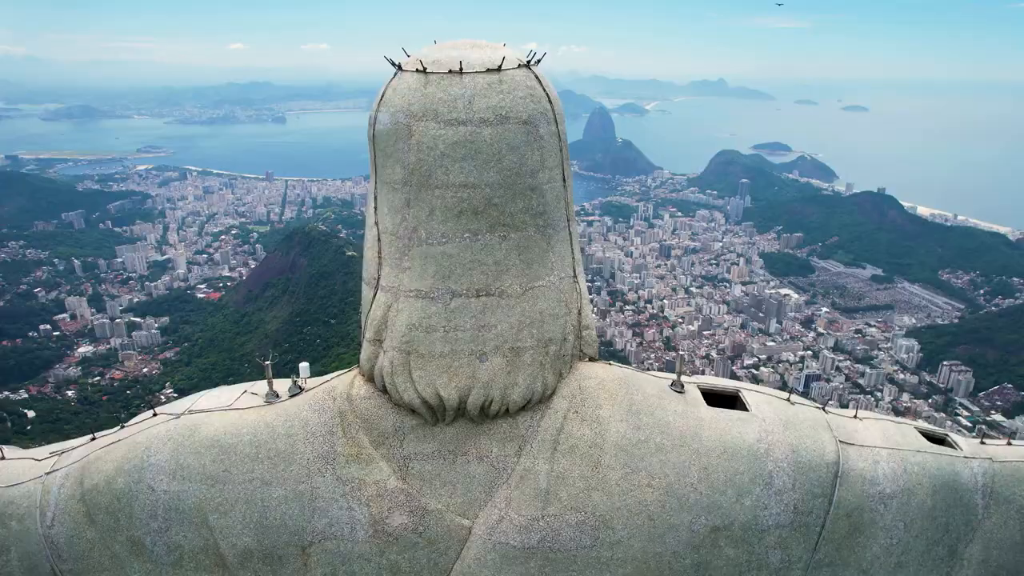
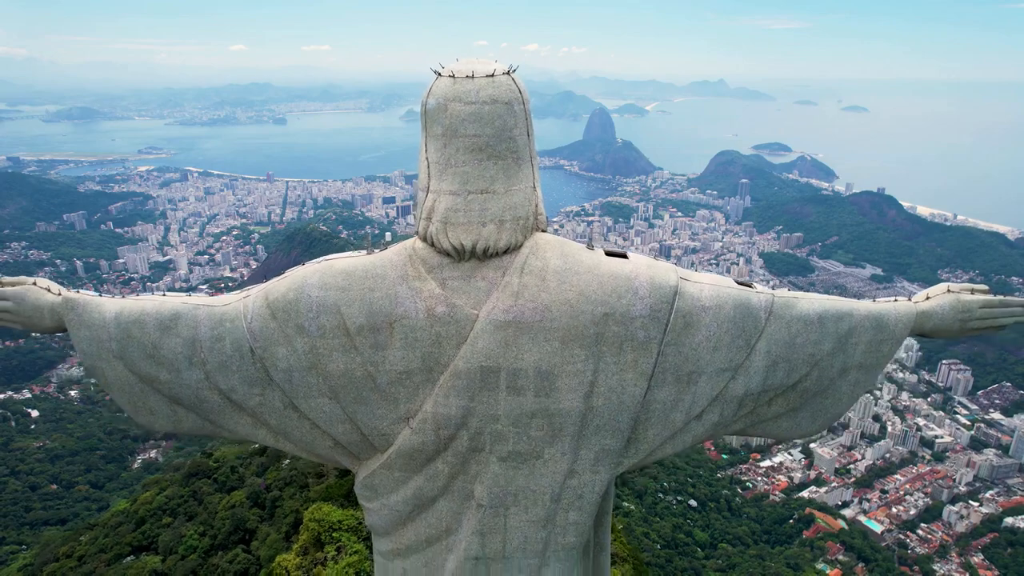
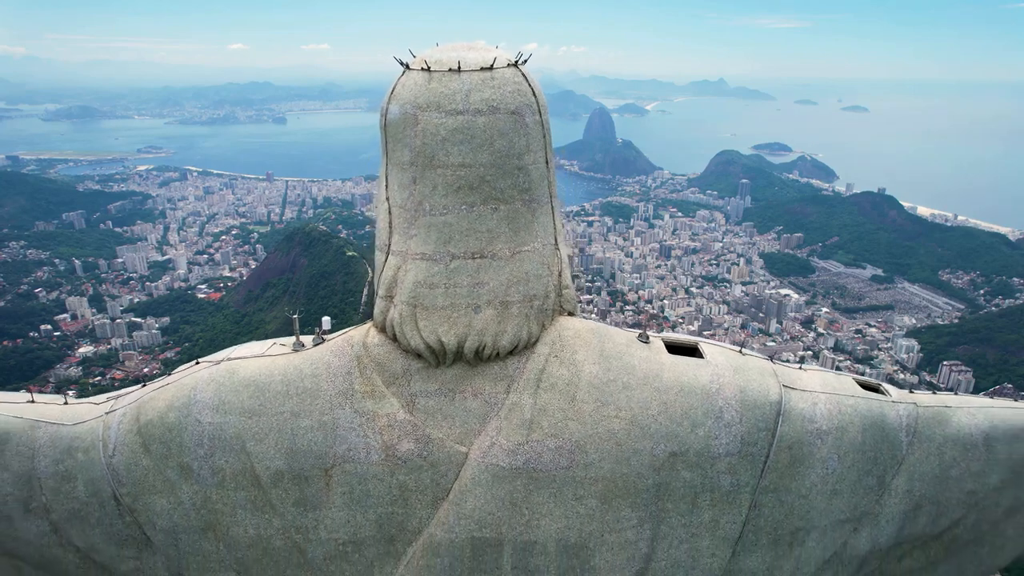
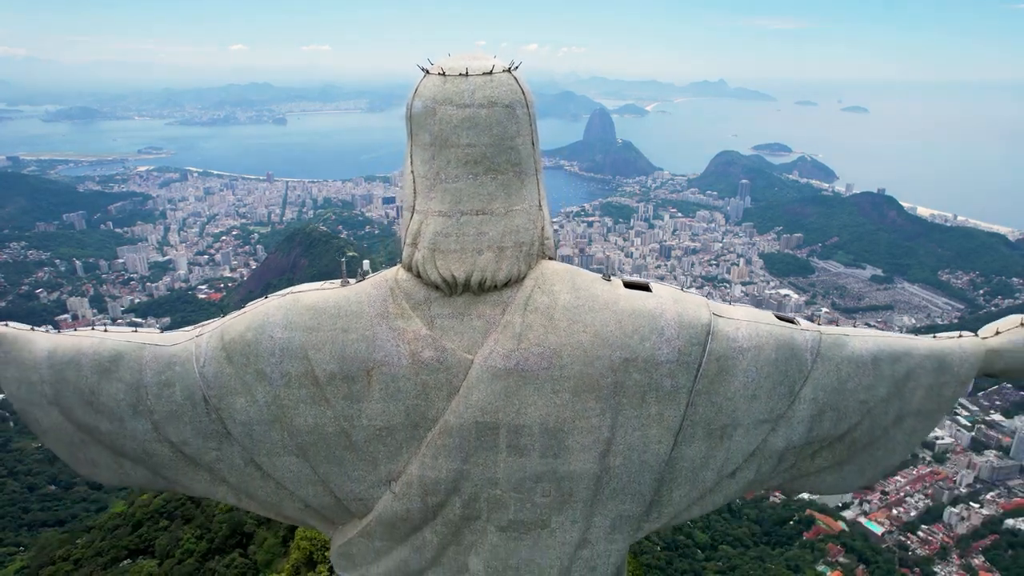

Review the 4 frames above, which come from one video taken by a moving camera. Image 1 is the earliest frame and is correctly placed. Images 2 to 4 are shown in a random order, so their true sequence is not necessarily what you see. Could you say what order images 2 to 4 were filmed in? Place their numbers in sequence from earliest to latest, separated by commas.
3, 4, 2
